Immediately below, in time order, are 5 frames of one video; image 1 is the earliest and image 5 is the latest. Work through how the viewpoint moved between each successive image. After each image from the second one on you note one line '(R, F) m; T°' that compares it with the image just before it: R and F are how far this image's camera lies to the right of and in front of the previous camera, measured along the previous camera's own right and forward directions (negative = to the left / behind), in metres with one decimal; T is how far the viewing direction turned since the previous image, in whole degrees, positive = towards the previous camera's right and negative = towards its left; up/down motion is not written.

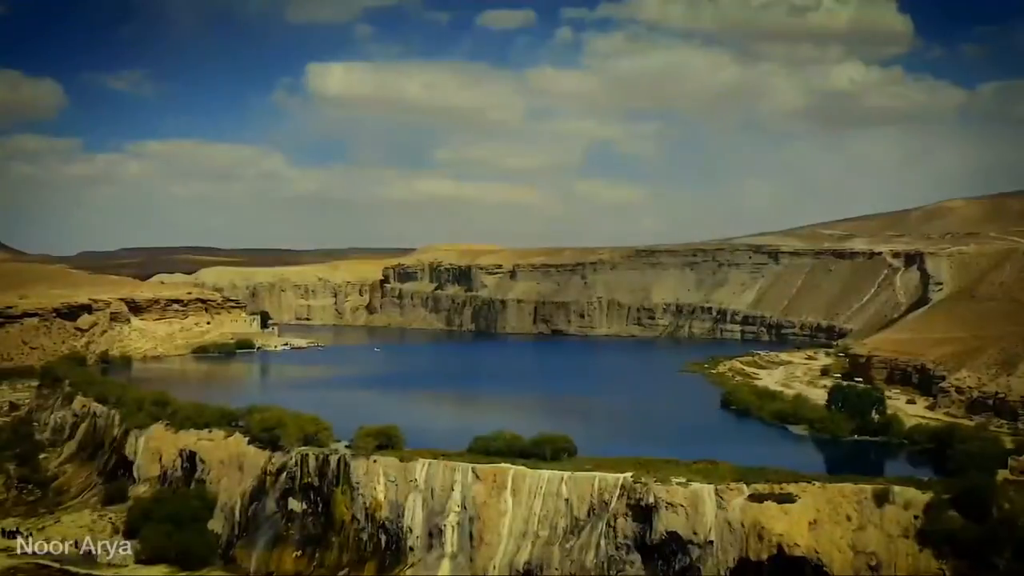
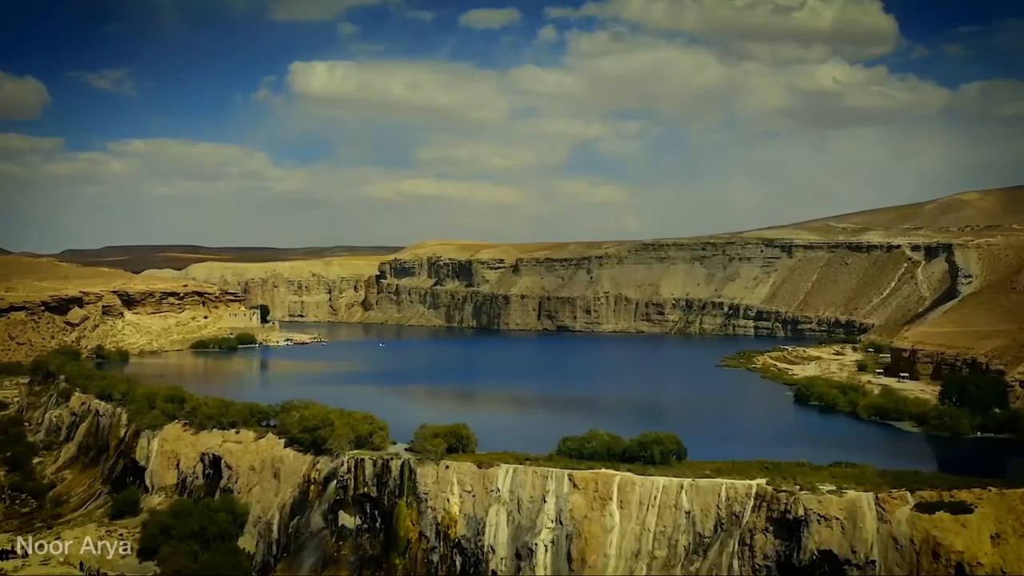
(-1.0, +1.8) m; +1°
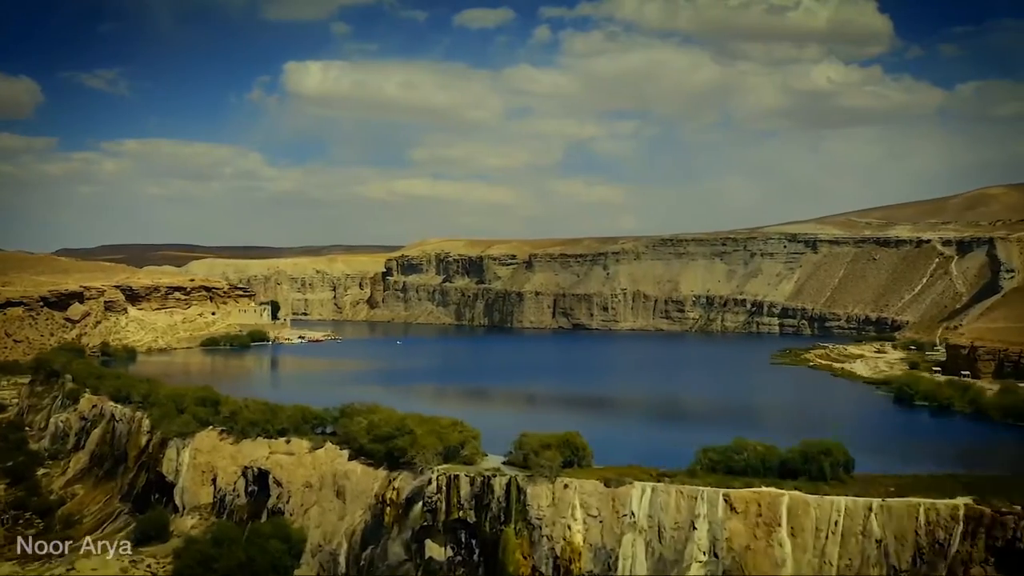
(-1.0, +1.8) m; 0°
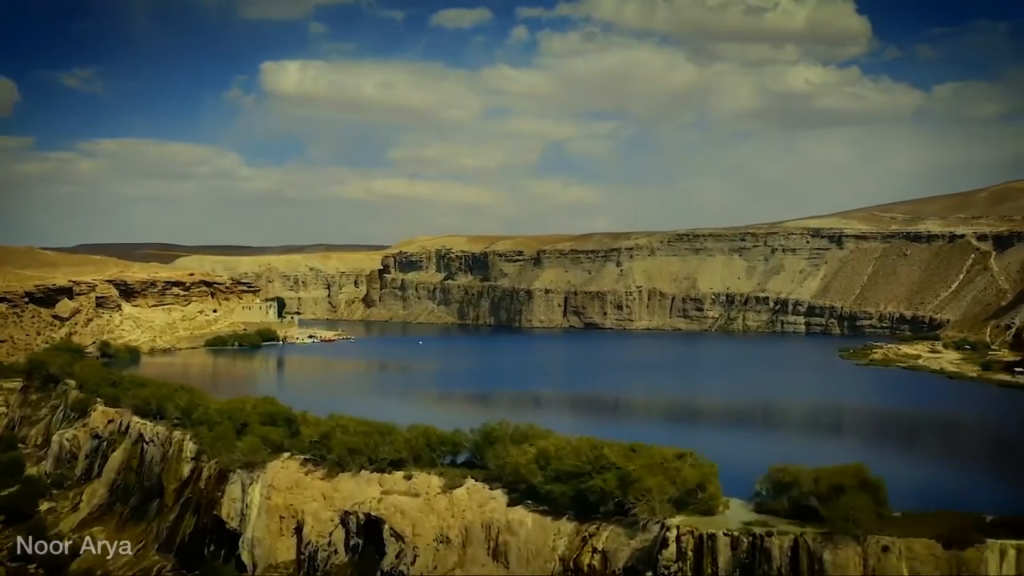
(-1.5, +2.5) m; +1°
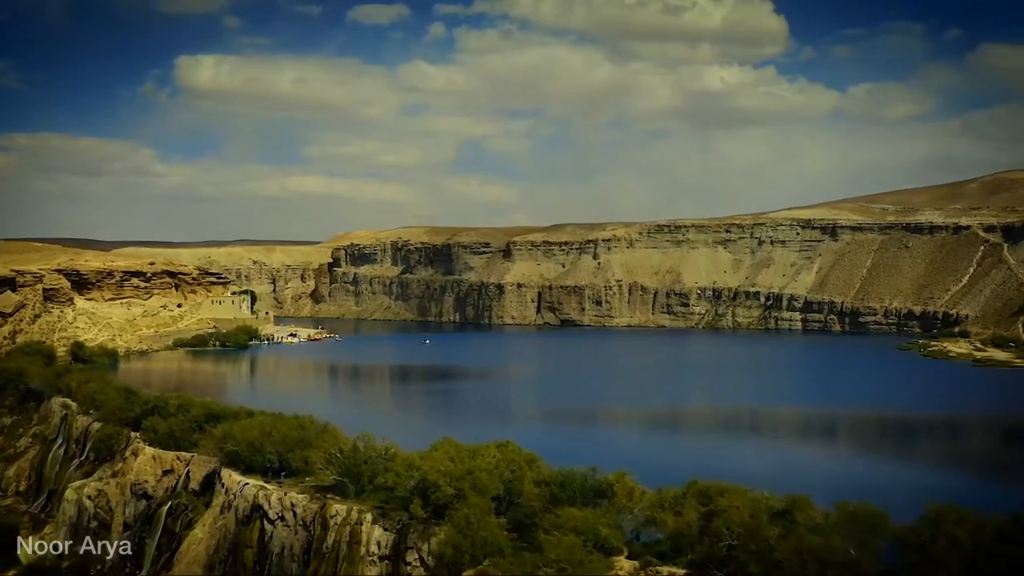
(-2.4, +3.5) m; +5°
